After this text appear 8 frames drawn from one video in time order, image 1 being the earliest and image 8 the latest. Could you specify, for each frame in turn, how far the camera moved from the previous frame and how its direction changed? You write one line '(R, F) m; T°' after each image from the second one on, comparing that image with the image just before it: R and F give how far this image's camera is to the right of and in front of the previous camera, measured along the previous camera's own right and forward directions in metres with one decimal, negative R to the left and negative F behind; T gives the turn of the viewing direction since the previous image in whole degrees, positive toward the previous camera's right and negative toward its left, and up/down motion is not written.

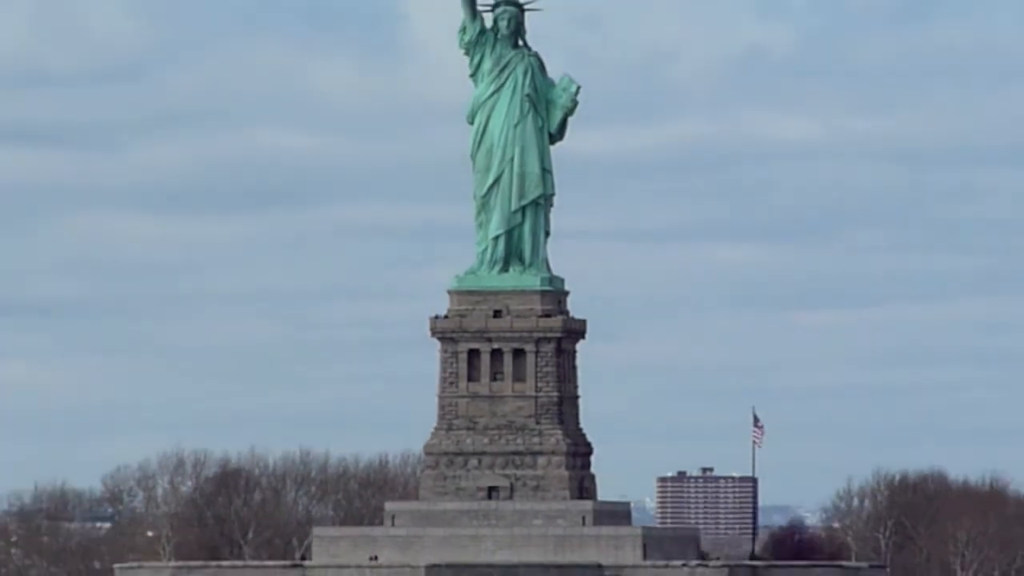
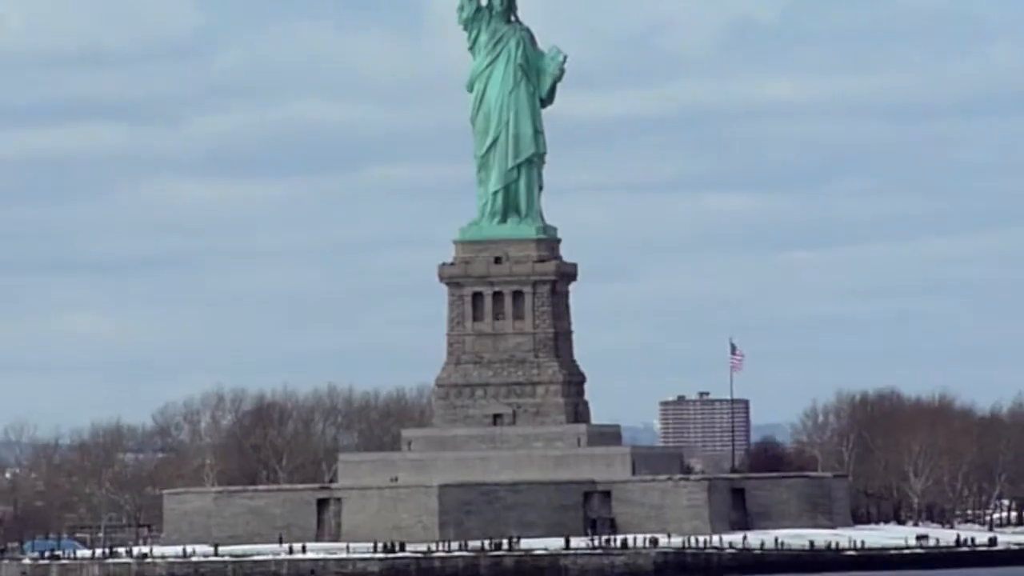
(+0.7, -3.0) m; -1°
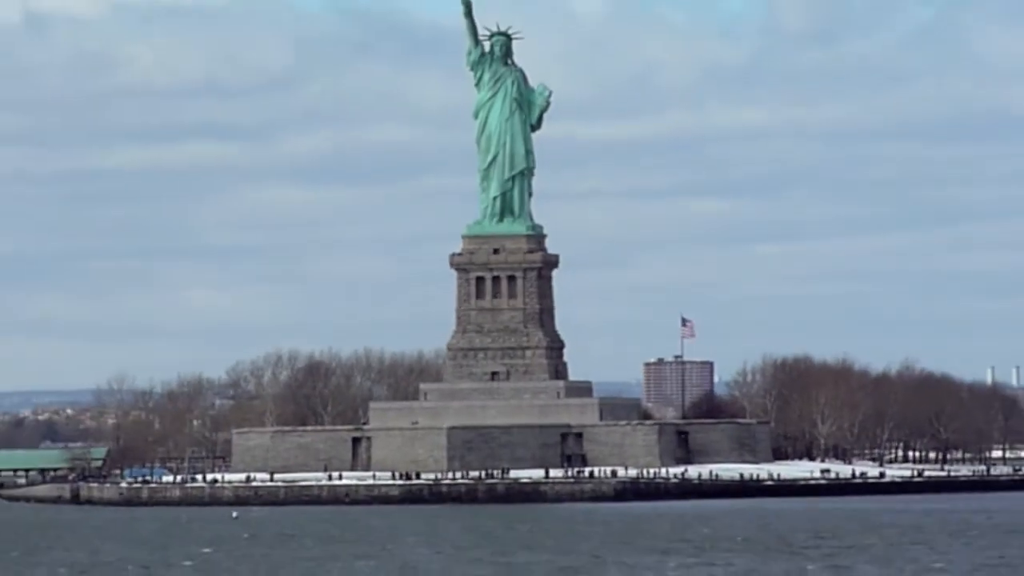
(+1.4, -7.3) m; -2°
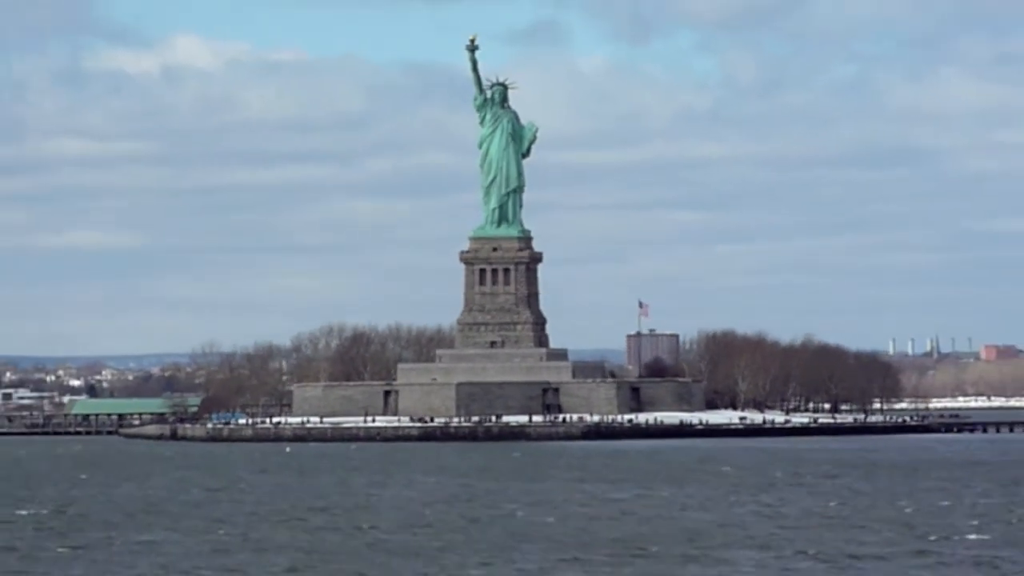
(+1.9, -10.6) m; -2°
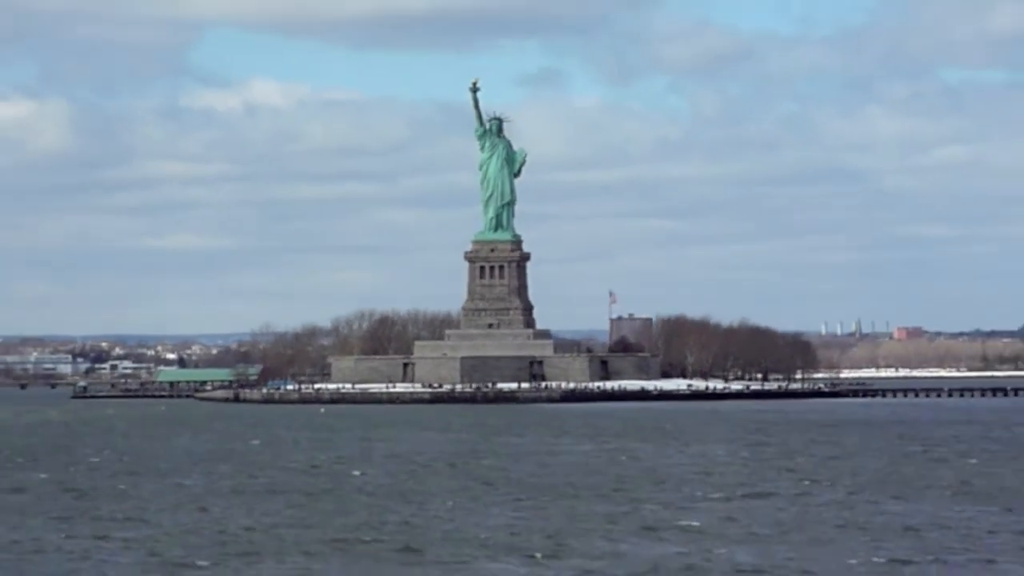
(+1.9, -11.2) m; -2°
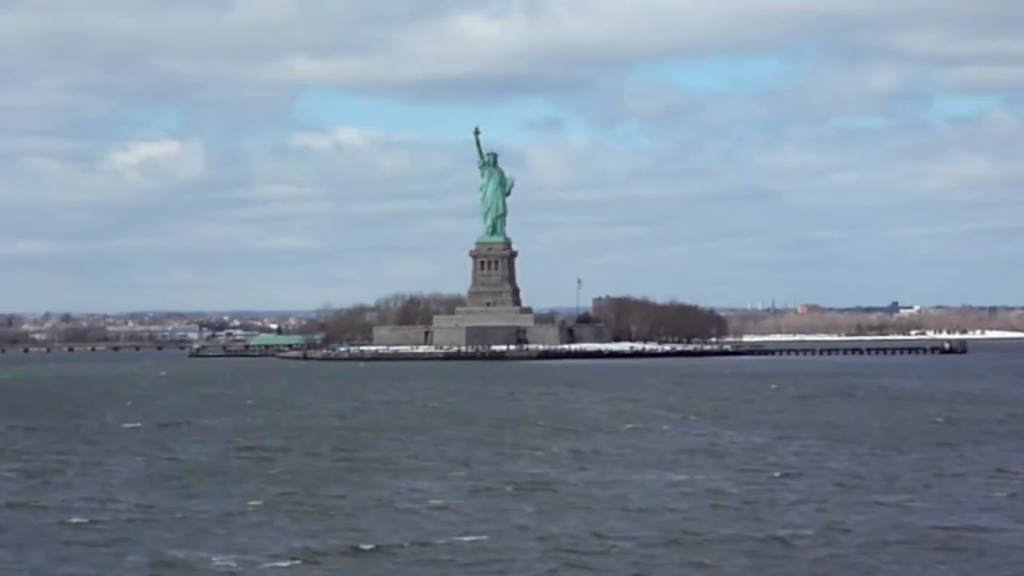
(+3.8, -21.3) m; -3°
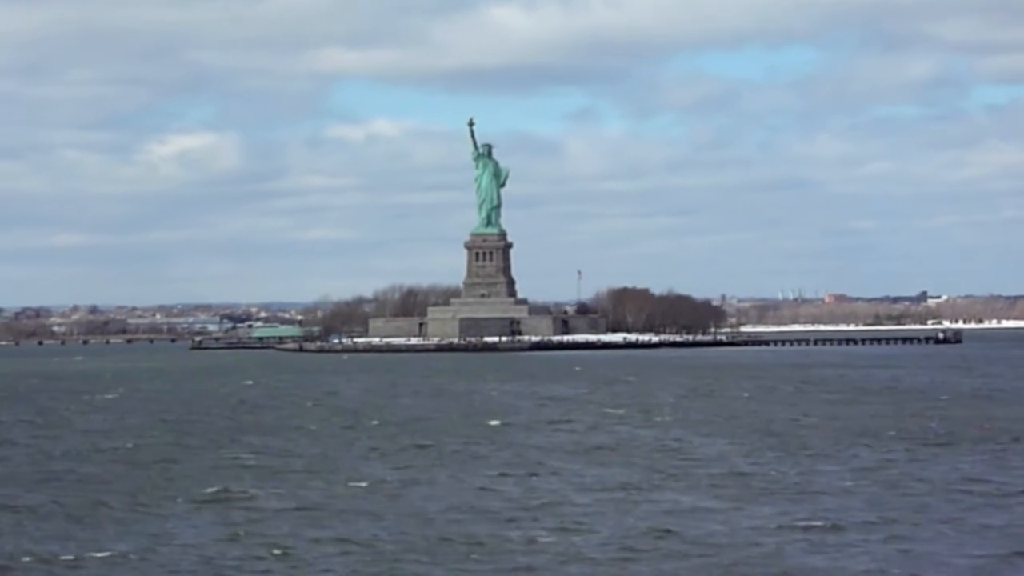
(+6.8, +0.7) m; -5°
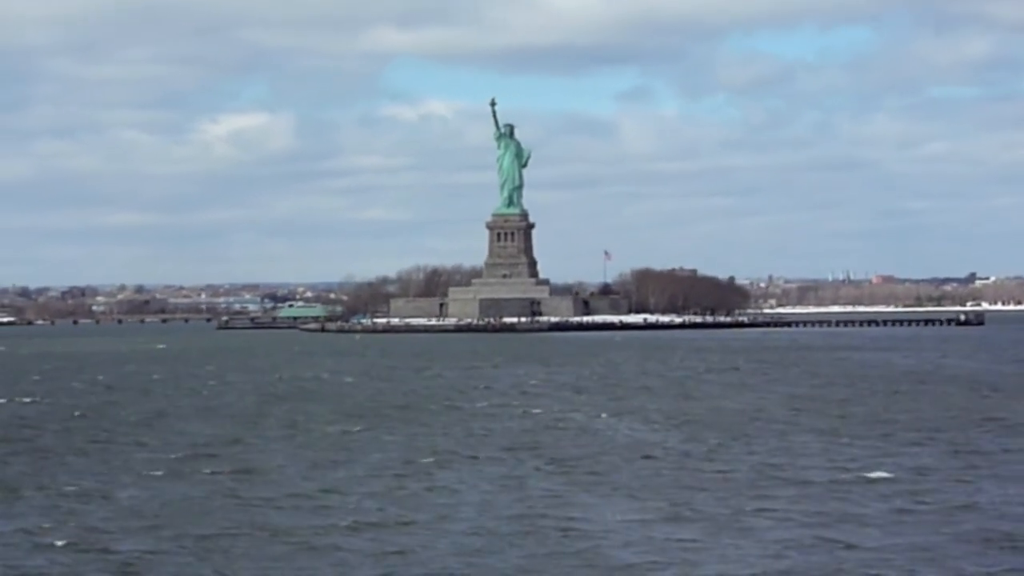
(+4.9, +0.6) m; -4°
